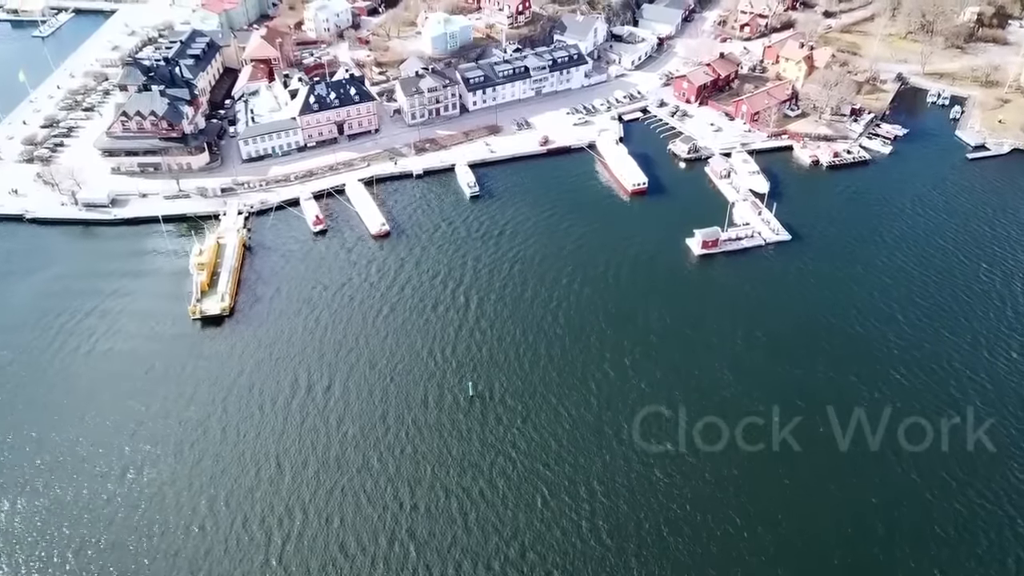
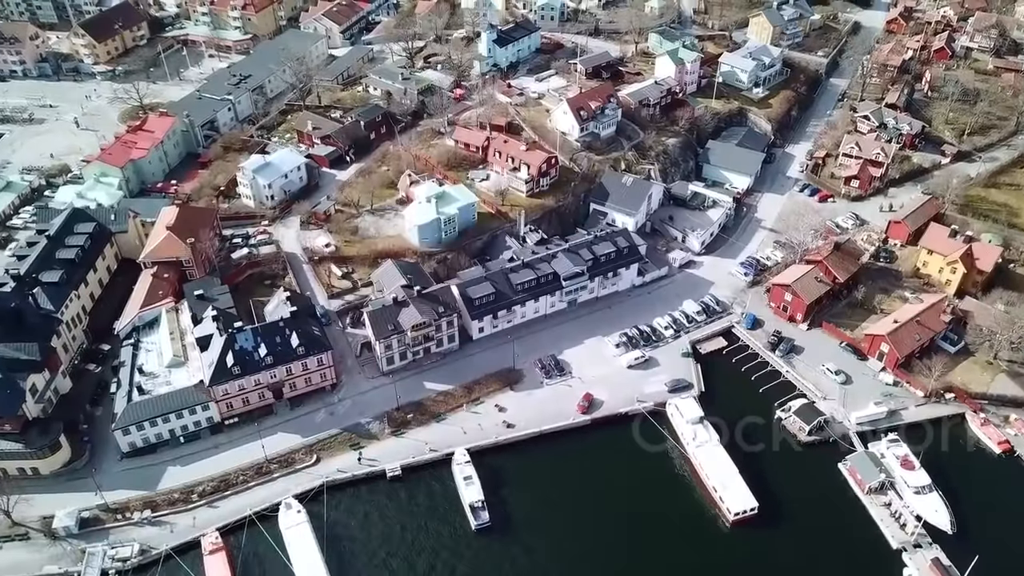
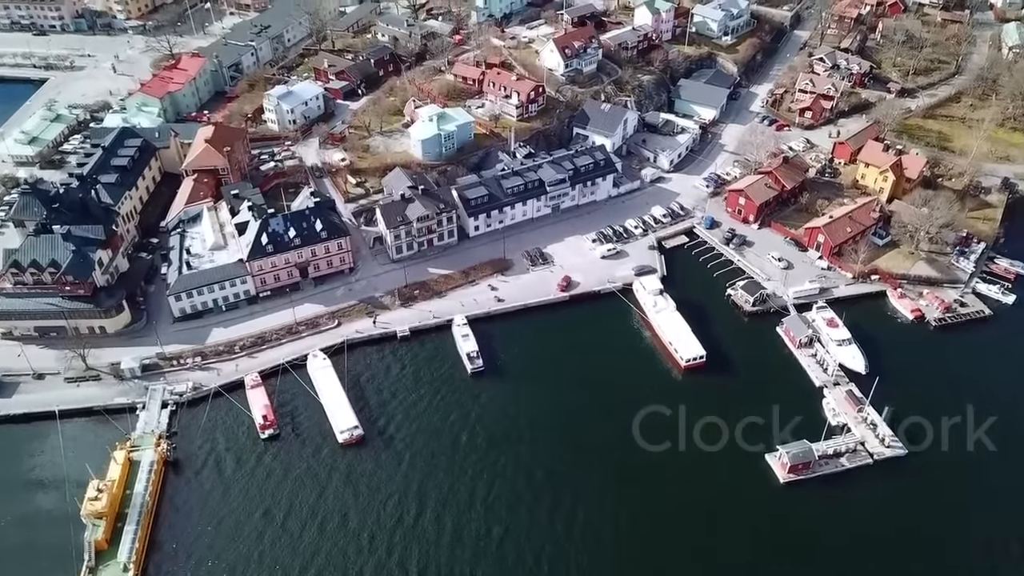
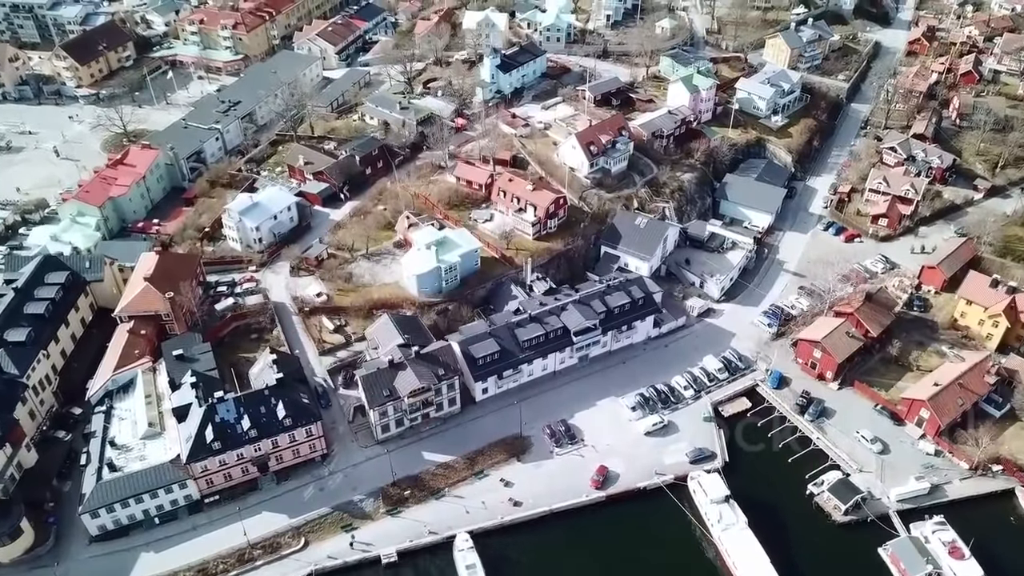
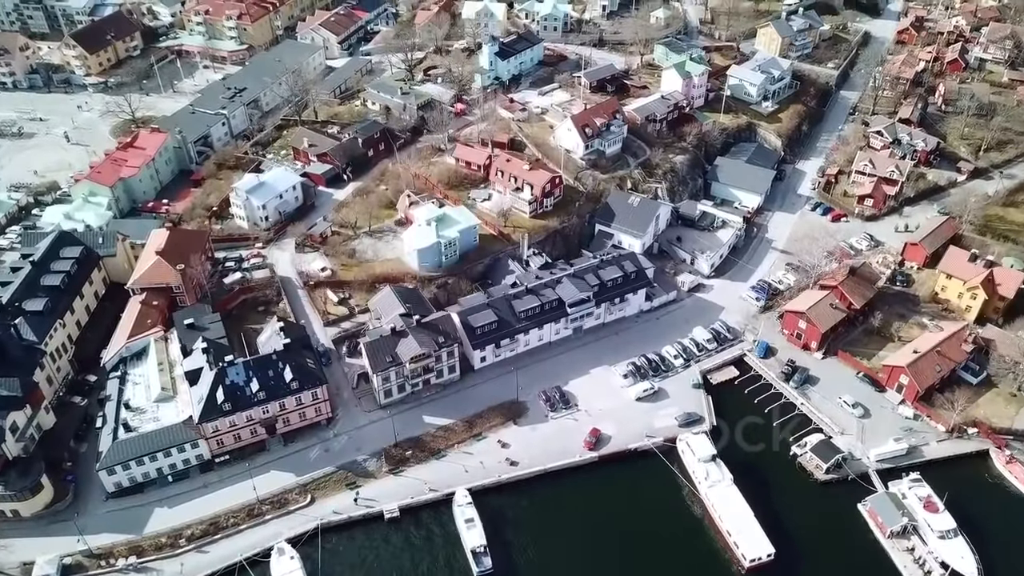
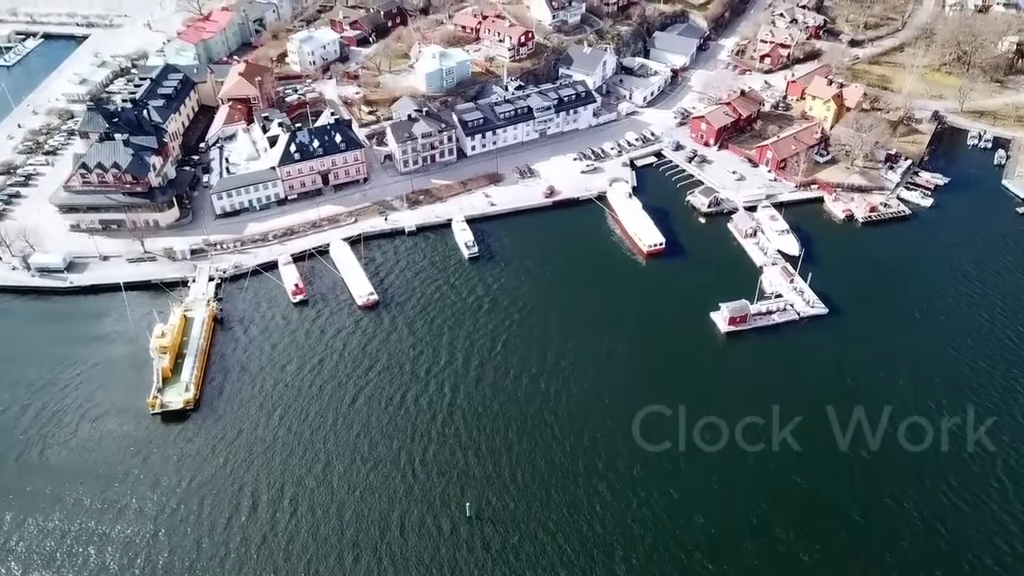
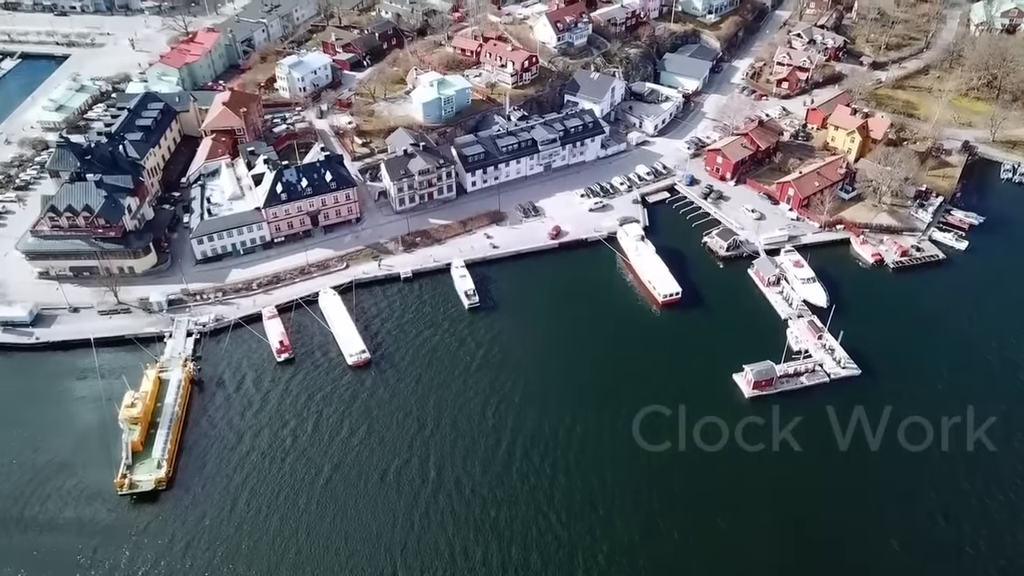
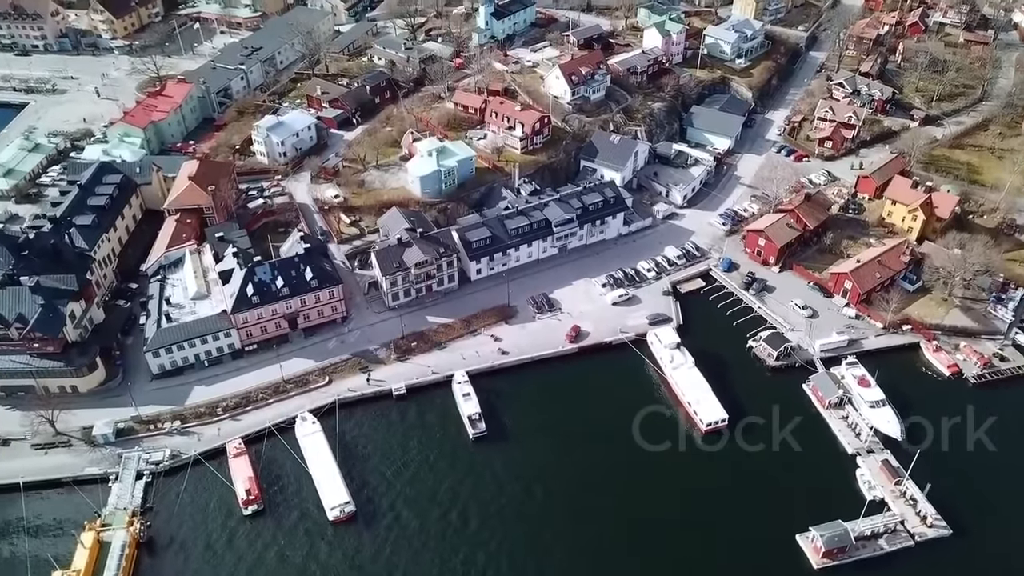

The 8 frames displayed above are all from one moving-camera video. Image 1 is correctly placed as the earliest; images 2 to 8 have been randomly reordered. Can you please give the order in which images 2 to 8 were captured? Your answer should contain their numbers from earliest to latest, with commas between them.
6, 7, 3, 8, 2, 5, 4
